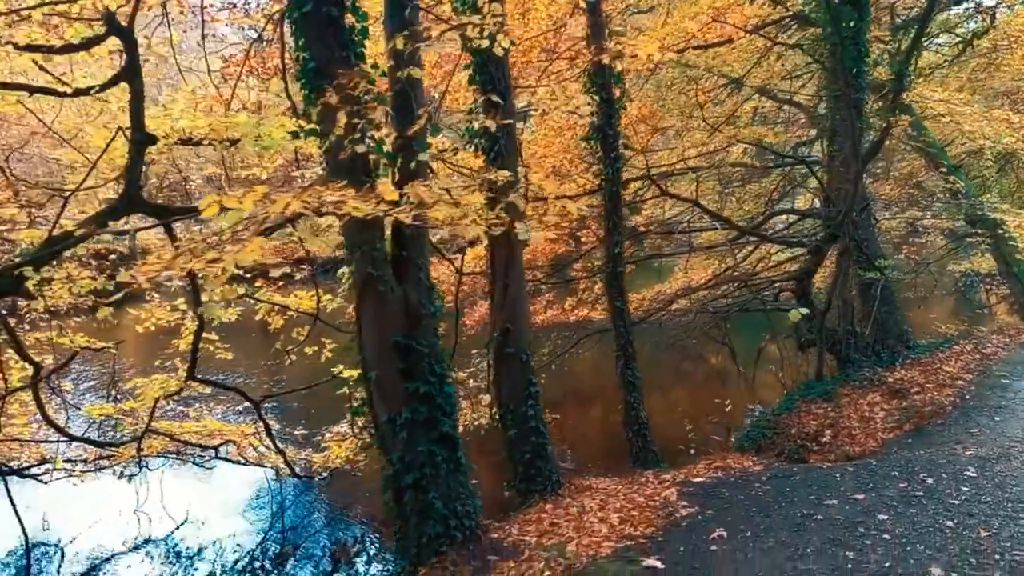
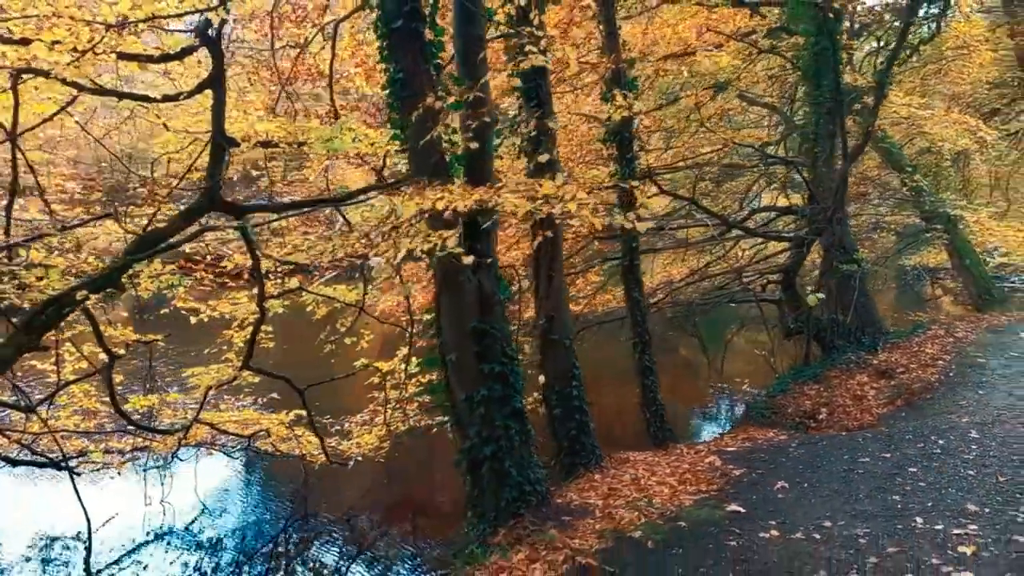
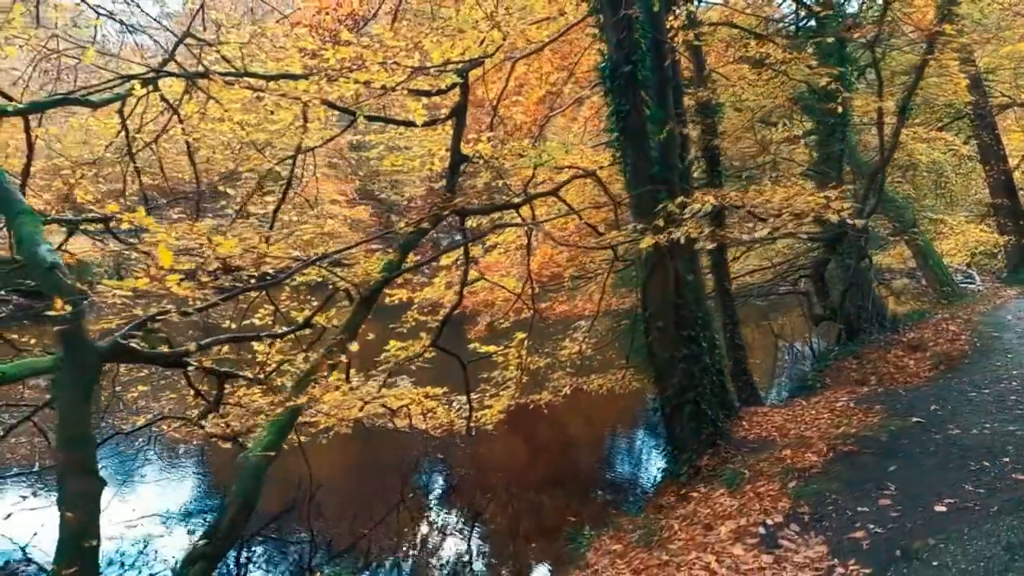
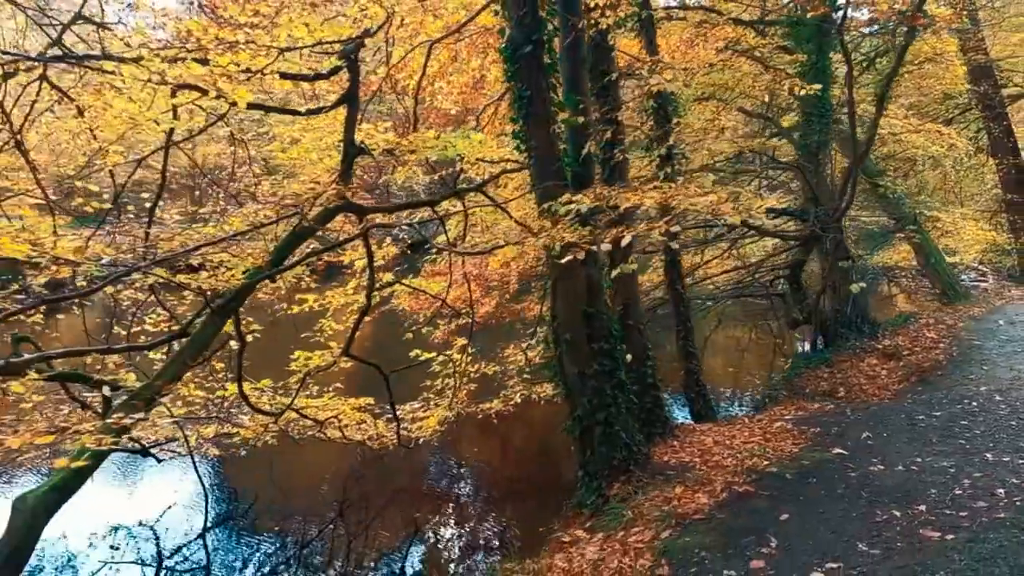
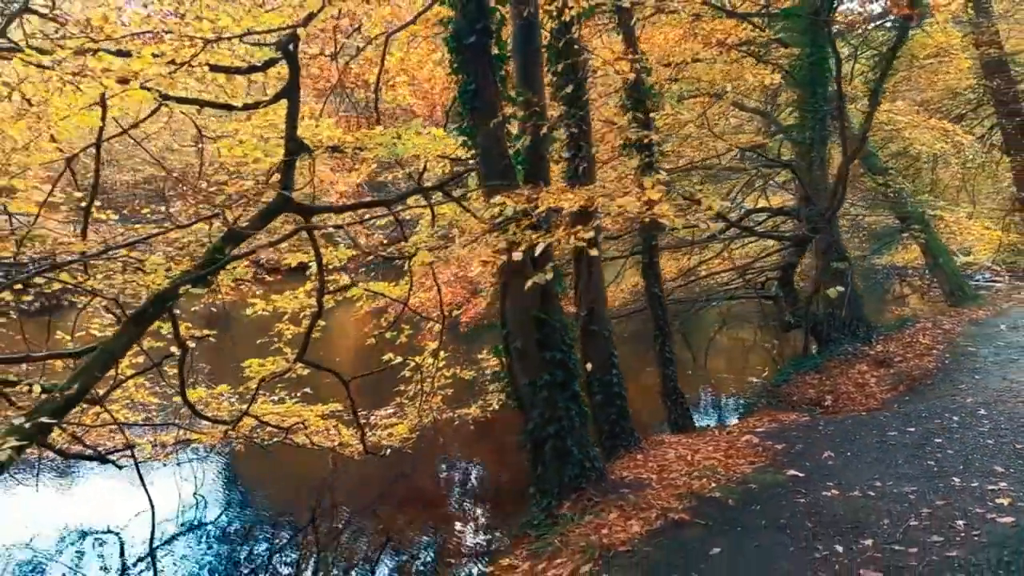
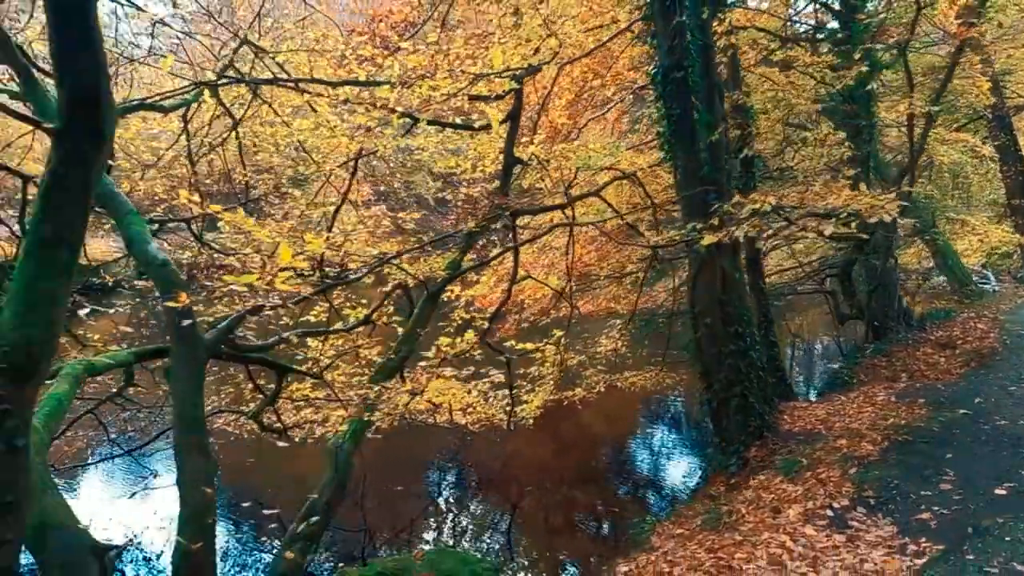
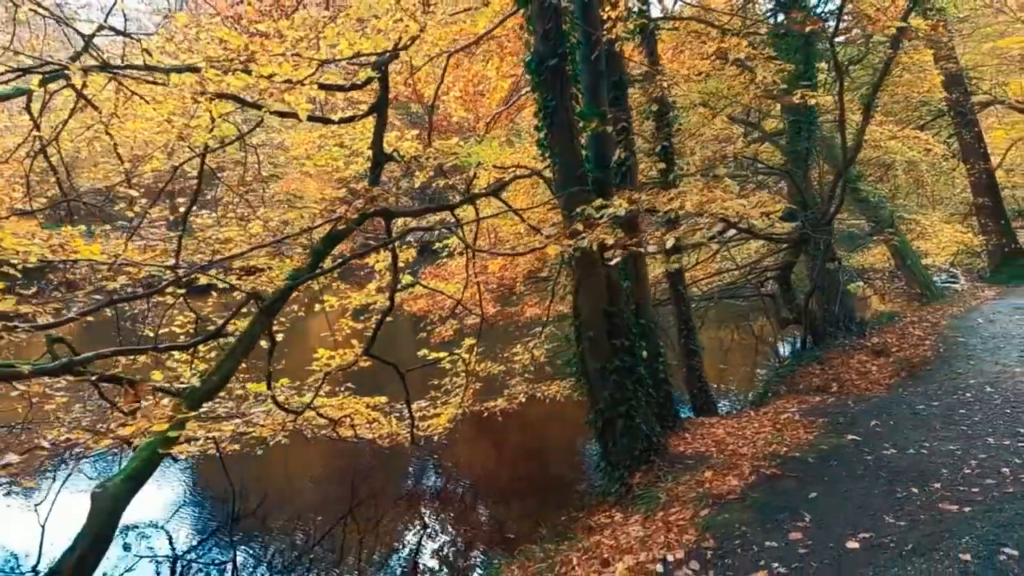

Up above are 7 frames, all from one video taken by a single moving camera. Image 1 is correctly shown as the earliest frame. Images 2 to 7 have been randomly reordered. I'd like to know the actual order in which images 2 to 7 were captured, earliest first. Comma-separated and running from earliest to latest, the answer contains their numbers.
2, 5, 4, 7, 3, 6
